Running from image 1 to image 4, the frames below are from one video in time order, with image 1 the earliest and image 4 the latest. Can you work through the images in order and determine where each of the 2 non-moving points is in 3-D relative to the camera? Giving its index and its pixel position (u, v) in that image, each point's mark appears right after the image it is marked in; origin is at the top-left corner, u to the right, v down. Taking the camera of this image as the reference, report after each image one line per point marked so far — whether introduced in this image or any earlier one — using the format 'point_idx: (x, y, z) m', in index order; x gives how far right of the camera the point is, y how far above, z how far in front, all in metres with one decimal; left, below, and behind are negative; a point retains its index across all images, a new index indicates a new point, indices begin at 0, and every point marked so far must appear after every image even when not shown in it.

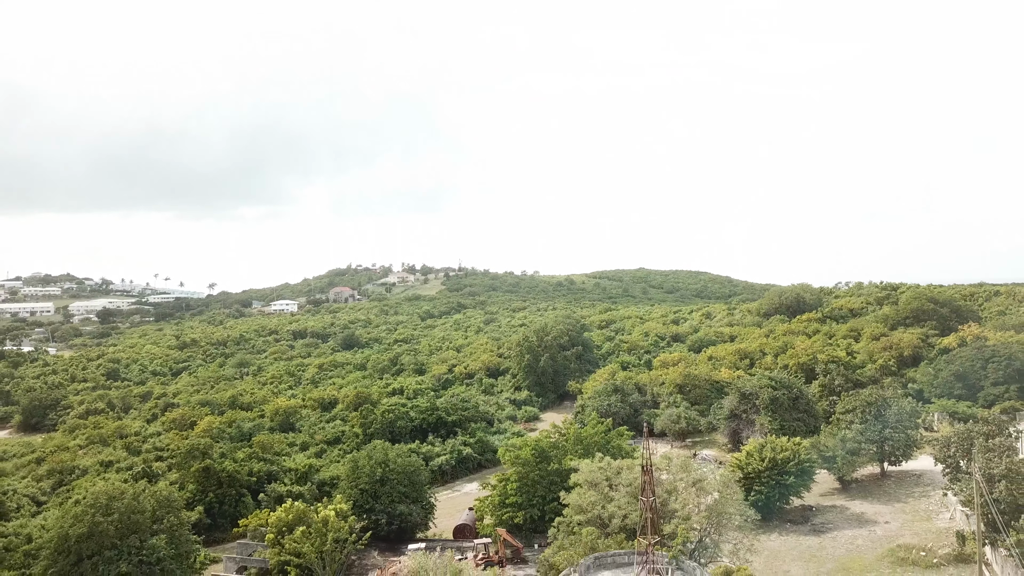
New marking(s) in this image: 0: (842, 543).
0: (+11.2, -8.6, +19.1) m
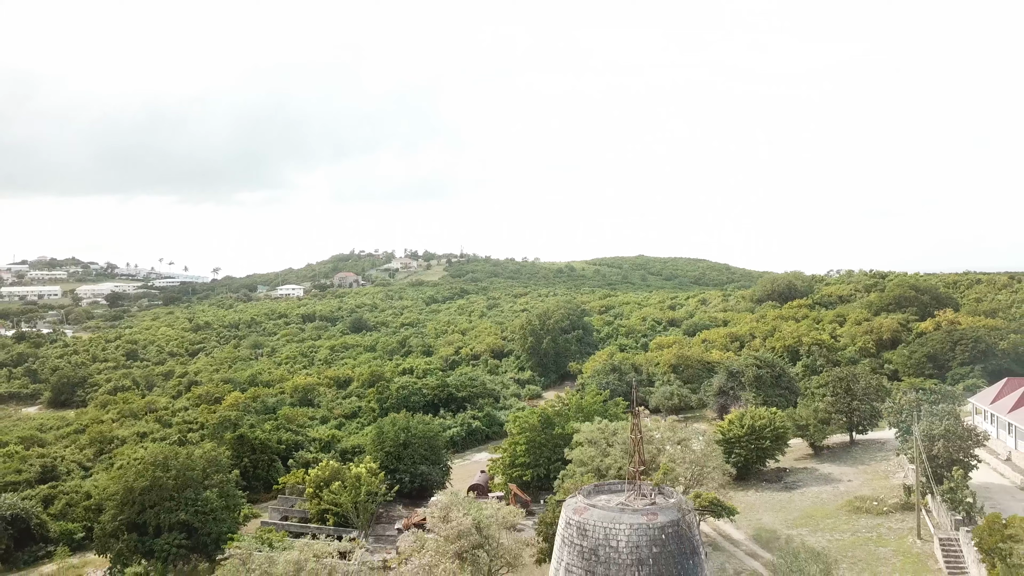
0: (+11.5, -8.1, +21.9) m
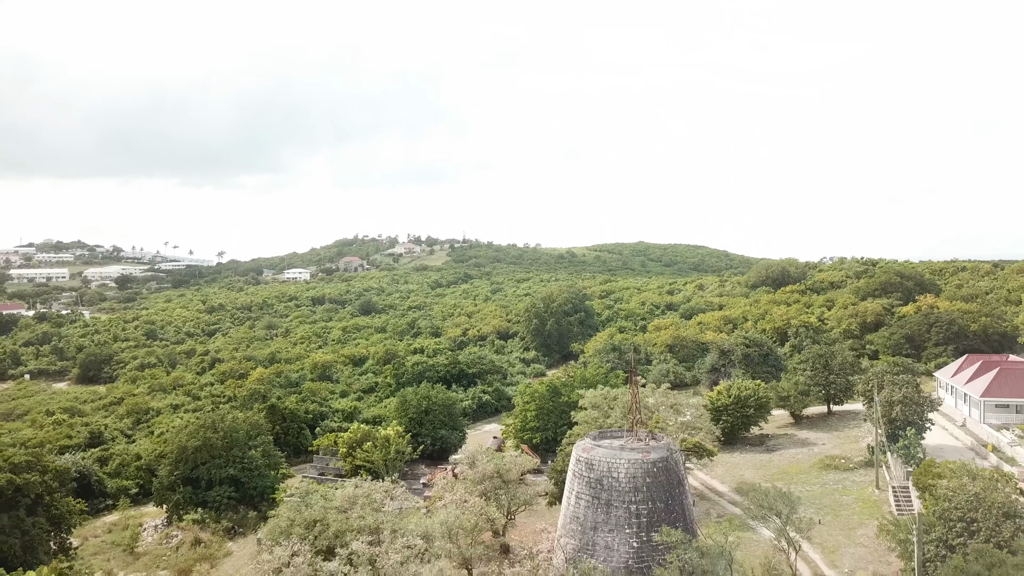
0: (+12.1, -7.4, +24.8) m
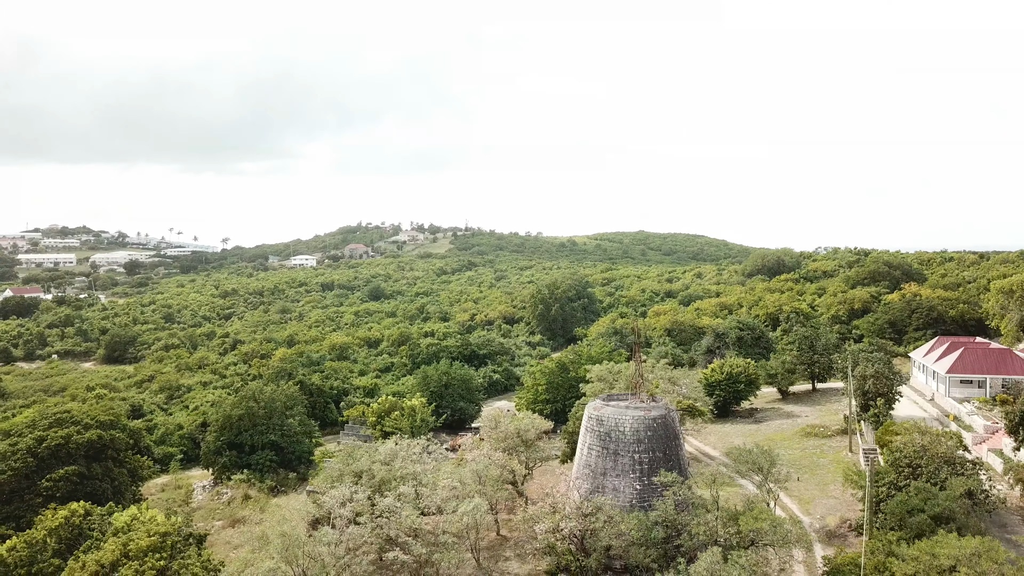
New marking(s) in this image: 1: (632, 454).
0: (+12.7, -6.8, +27.6) m
1: (+3.5, -4.9, +16.6) m
